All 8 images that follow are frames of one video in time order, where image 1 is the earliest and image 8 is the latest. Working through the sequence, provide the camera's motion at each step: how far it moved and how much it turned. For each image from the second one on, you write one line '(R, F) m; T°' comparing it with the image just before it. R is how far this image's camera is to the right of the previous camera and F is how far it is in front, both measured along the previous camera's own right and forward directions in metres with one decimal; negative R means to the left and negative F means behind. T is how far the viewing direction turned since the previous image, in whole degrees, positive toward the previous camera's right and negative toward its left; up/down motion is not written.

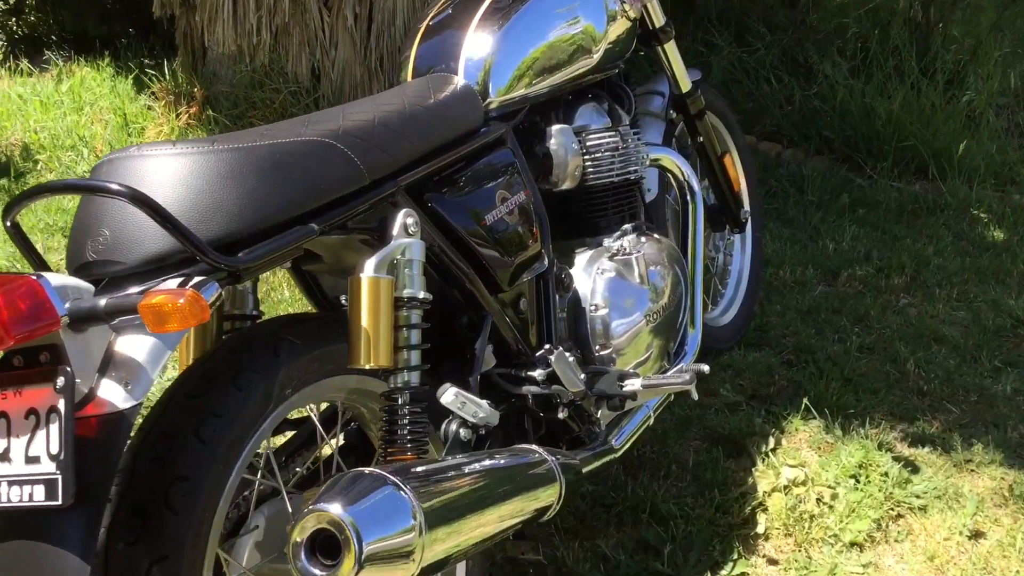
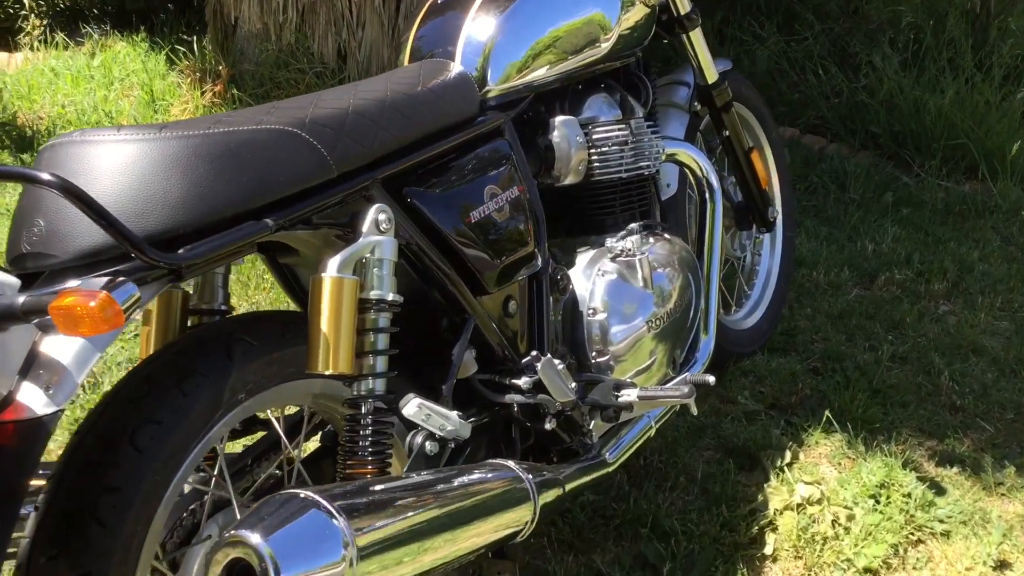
(+0.1, +0.1) m; -3°
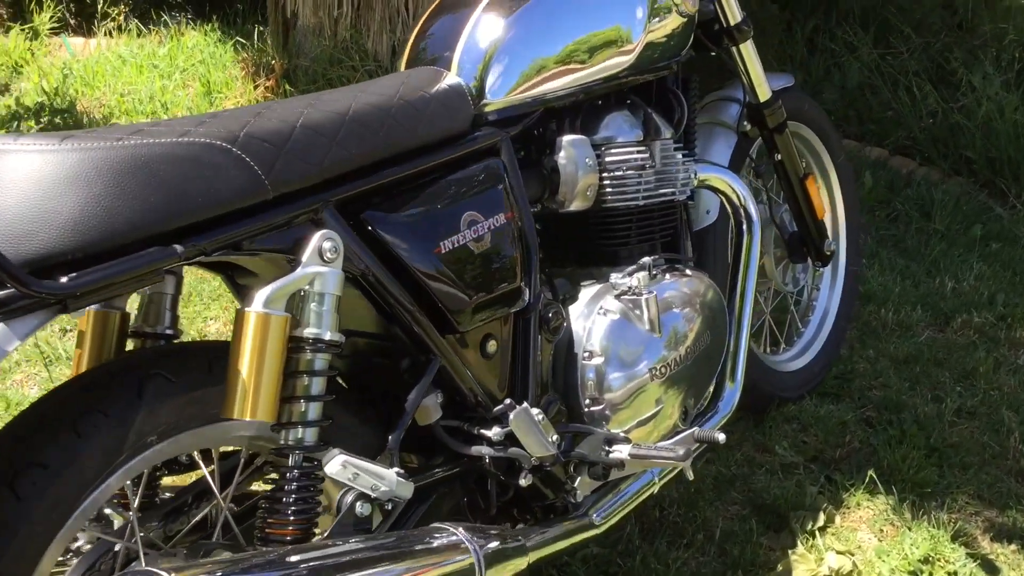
(+0.2, +0.2) m; -5°
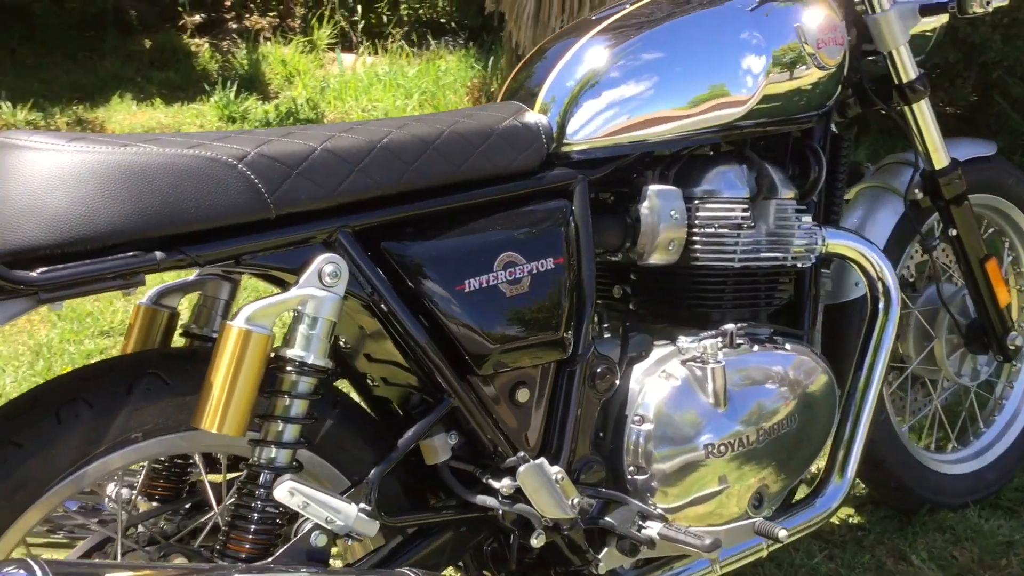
(+0.3, +0.1) m; -16°
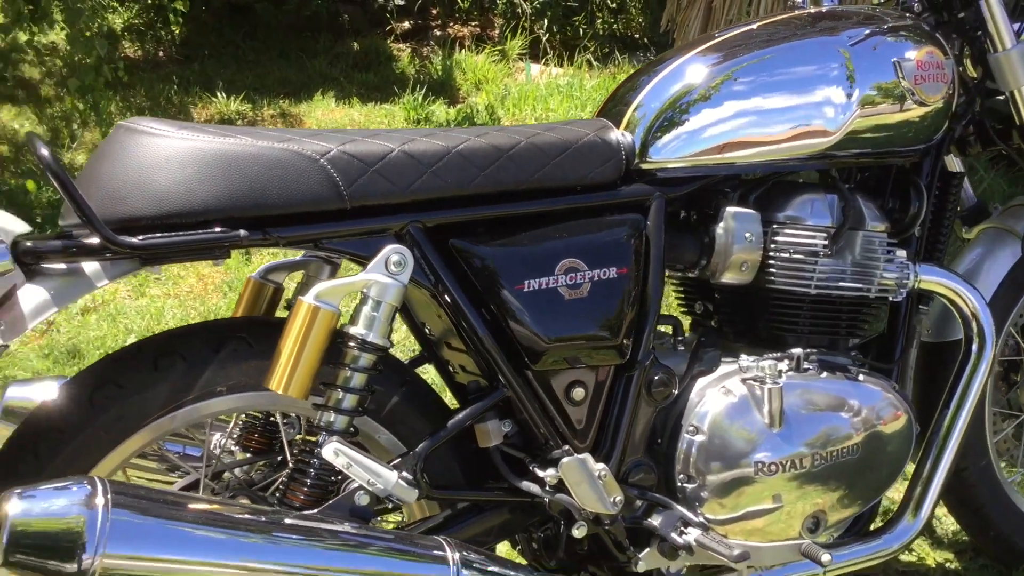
(+0.2, -0.1) m; -11°
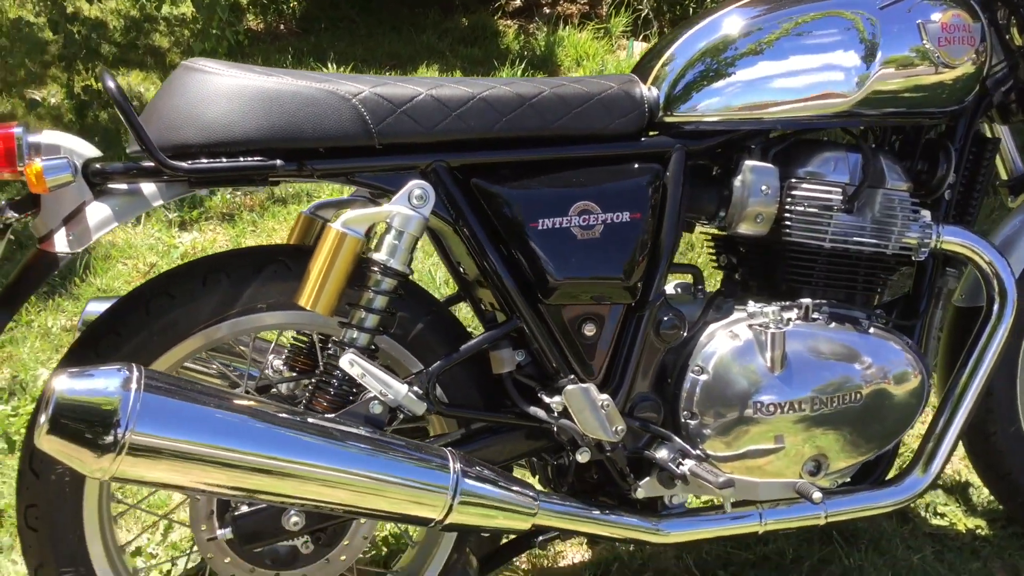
(+0.1, -0.1) m; -7°
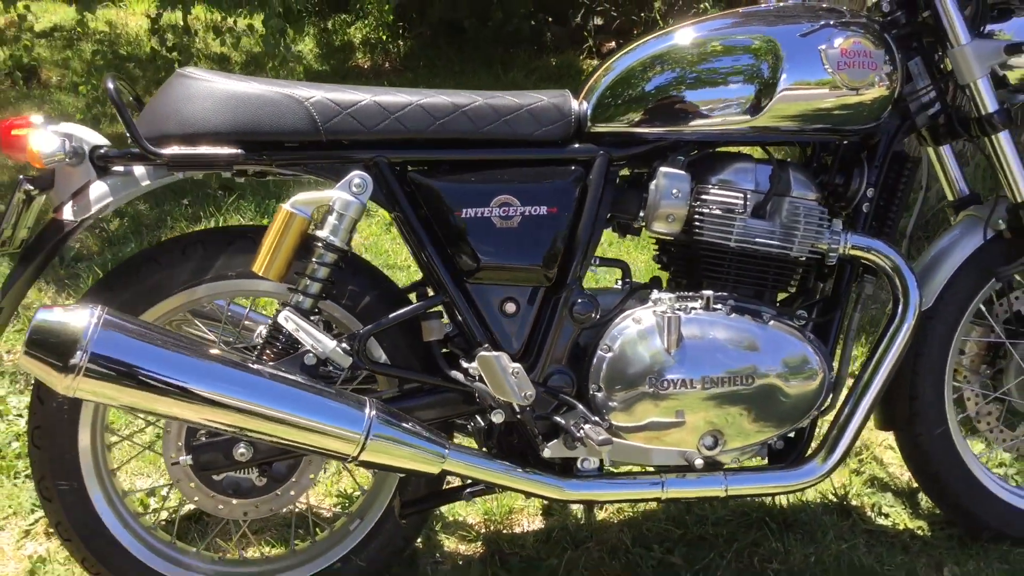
(+0.3, -0.2) m; -8°
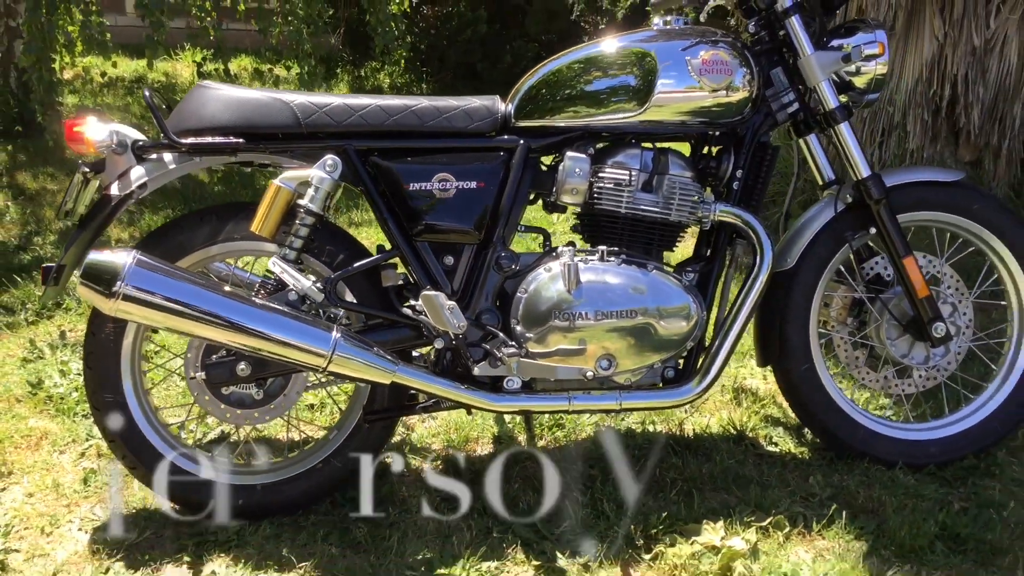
(+0.2, -0.5) m; -3°
